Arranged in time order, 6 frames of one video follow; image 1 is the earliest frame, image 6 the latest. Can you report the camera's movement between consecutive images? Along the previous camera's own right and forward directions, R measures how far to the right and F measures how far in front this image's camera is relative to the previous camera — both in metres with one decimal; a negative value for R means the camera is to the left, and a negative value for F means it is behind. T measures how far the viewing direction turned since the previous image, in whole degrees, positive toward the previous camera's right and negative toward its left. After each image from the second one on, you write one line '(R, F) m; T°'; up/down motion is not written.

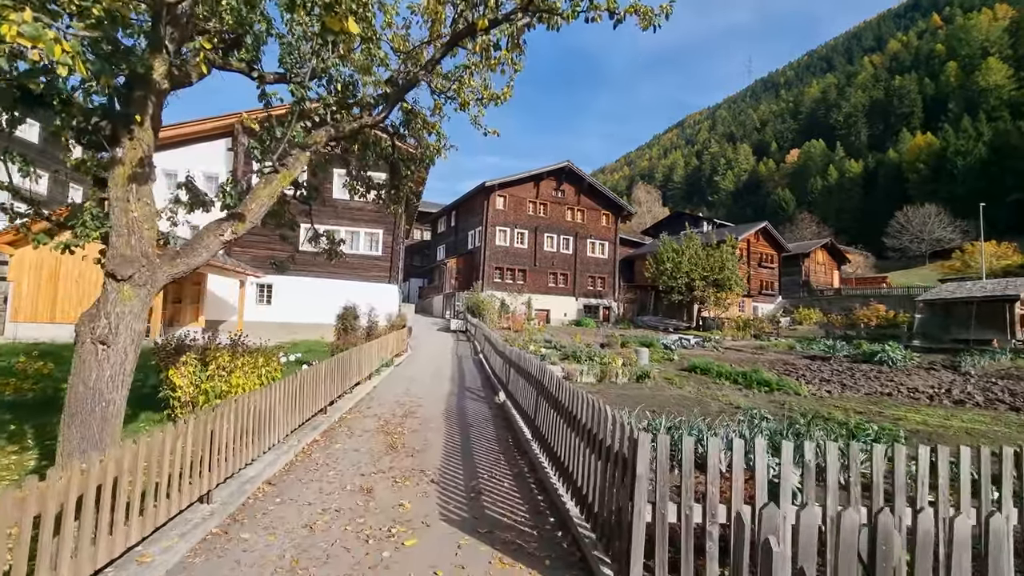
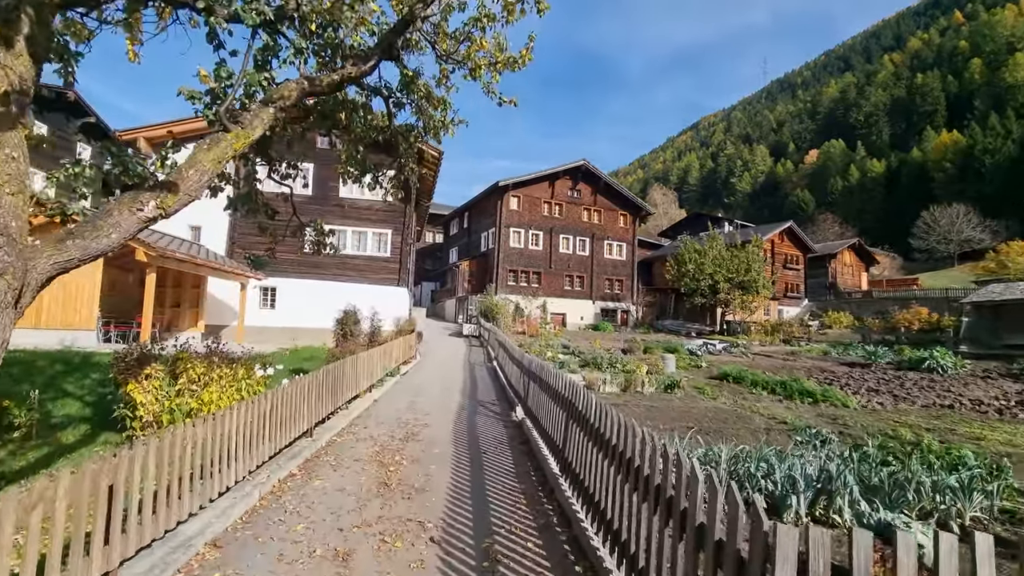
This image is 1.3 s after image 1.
(-0.1, +1.2) m; -2°
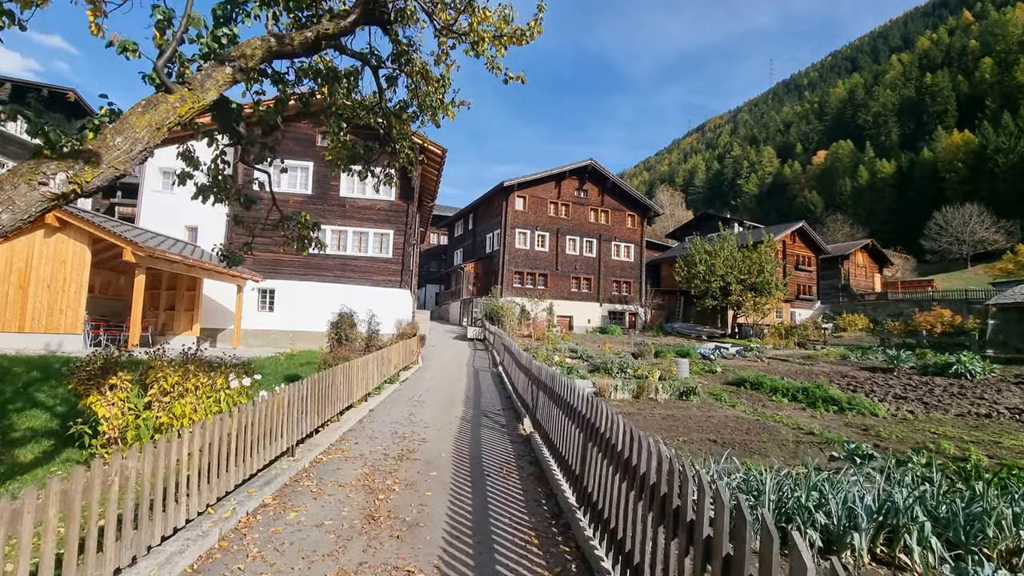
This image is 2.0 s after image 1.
(0.0, +0.7) m; -1°
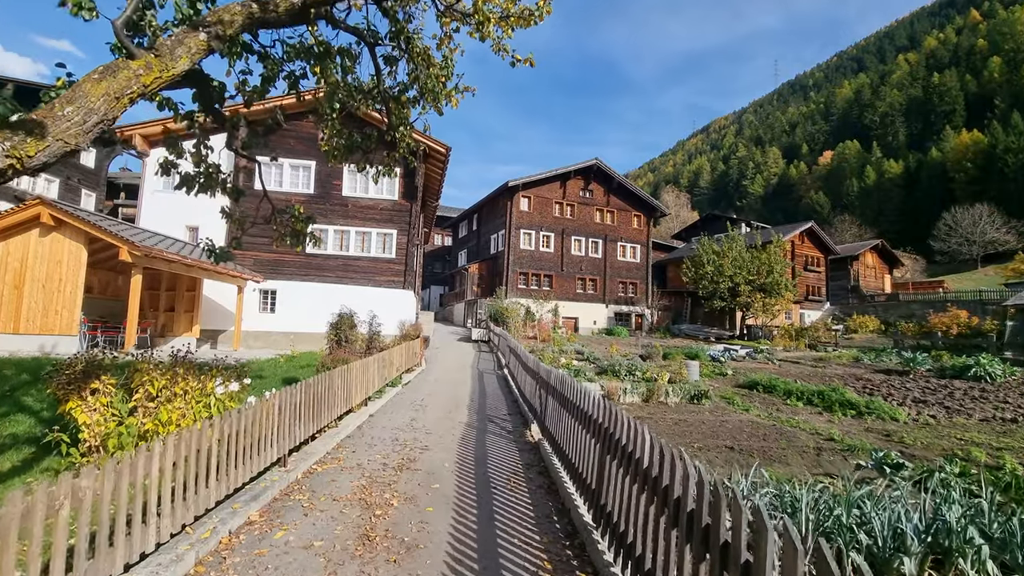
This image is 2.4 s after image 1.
(0.0, +0.4) m; 0°
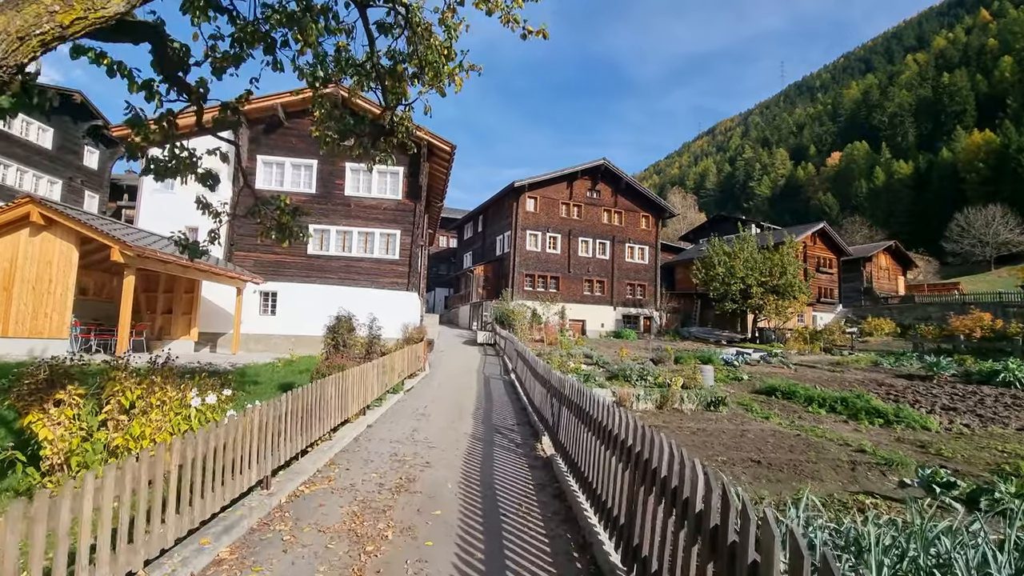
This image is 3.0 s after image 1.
(-0.1, +0.6) m; -1°
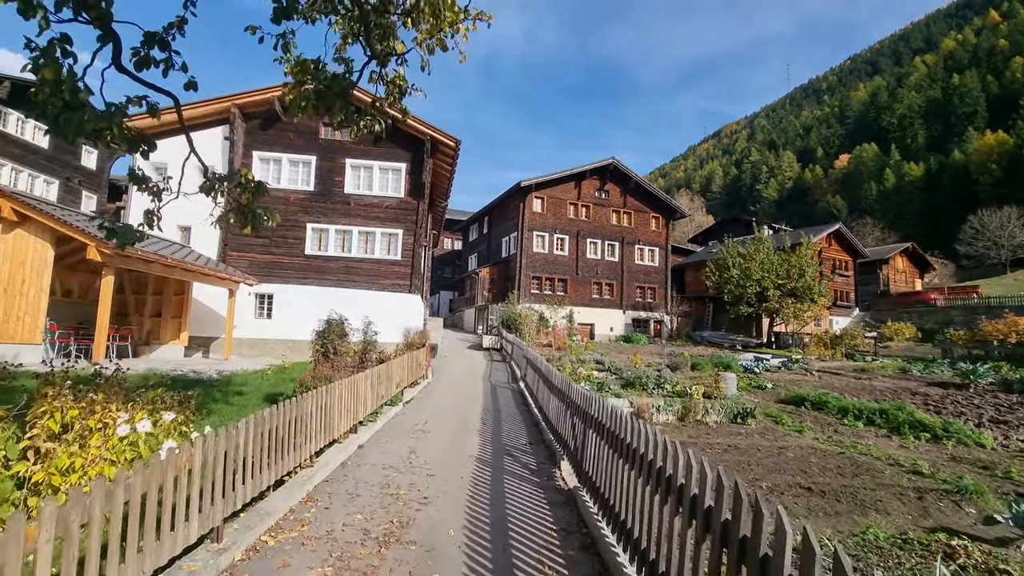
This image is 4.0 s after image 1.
(-0.1, +1.0) m; -1°
